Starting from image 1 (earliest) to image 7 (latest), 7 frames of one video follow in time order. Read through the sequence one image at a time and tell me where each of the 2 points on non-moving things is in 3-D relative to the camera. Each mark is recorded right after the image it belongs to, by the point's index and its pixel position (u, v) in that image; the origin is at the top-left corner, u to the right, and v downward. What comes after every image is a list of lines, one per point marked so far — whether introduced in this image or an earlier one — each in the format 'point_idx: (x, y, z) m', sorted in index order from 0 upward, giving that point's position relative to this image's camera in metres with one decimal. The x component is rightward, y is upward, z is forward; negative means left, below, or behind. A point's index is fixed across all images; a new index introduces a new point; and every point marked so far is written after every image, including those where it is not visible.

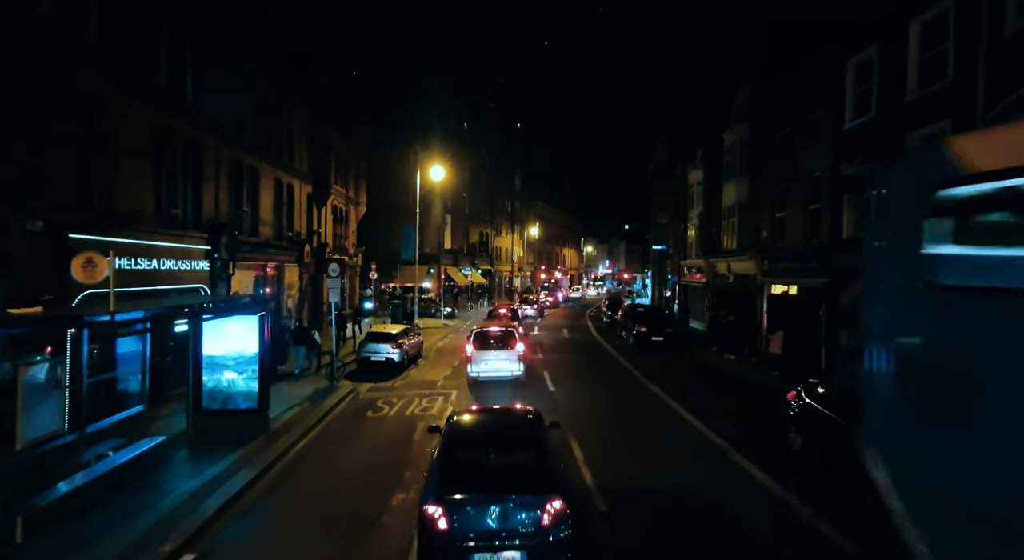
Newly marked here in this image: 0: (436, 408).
0: (-1.9, -3.1, +15.7) m
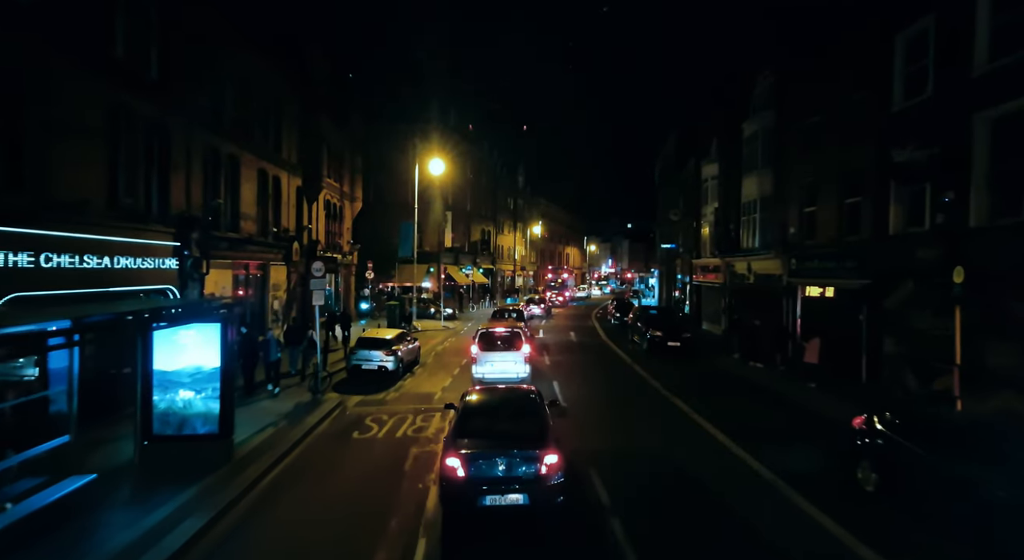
0: (-1.7, -3.1, +13.7) m
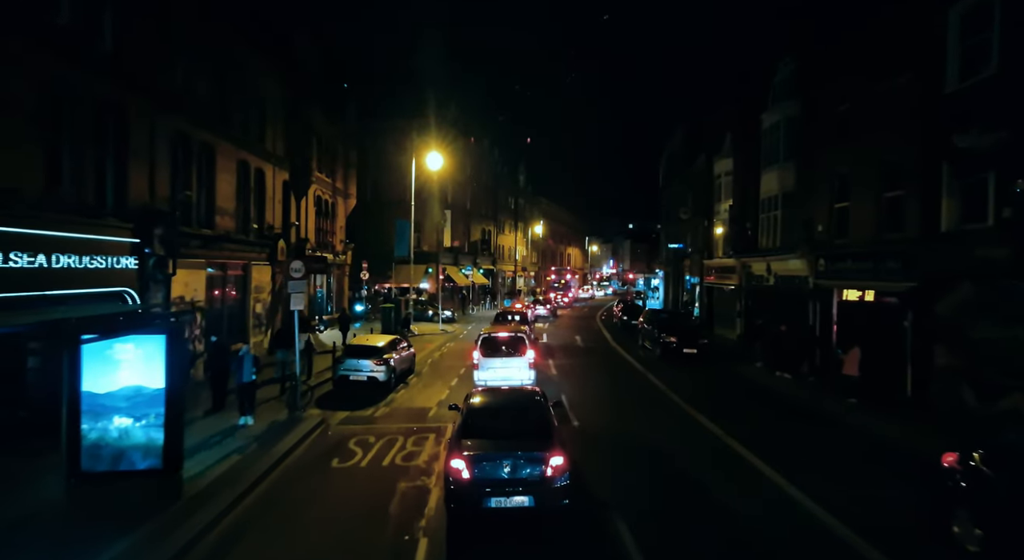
0: (-1.6, -3.2, +11.9) m
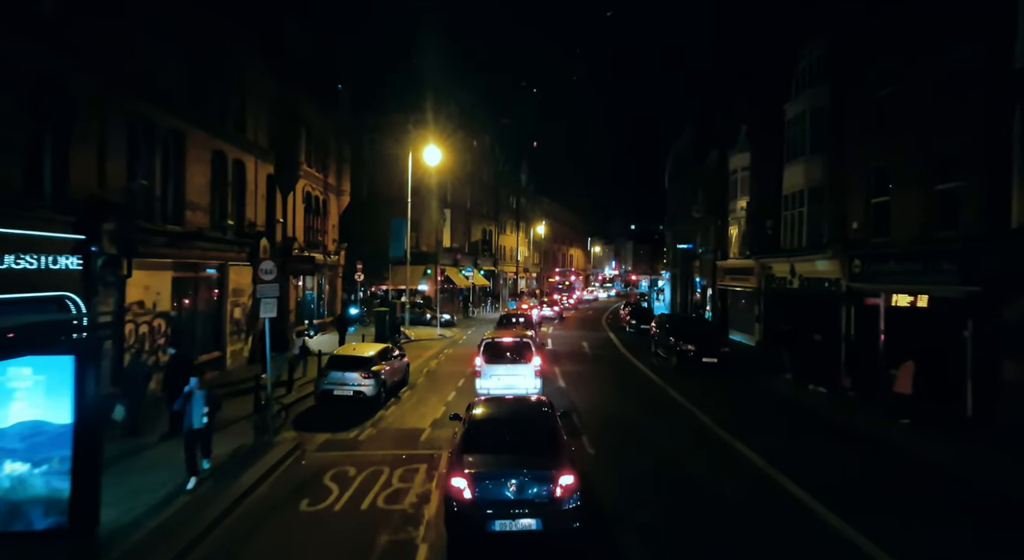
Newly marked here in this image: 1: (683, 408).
0: (-1.5, -3.2, +9.9) m
1: (+4.7, -3.5, +17.8) m
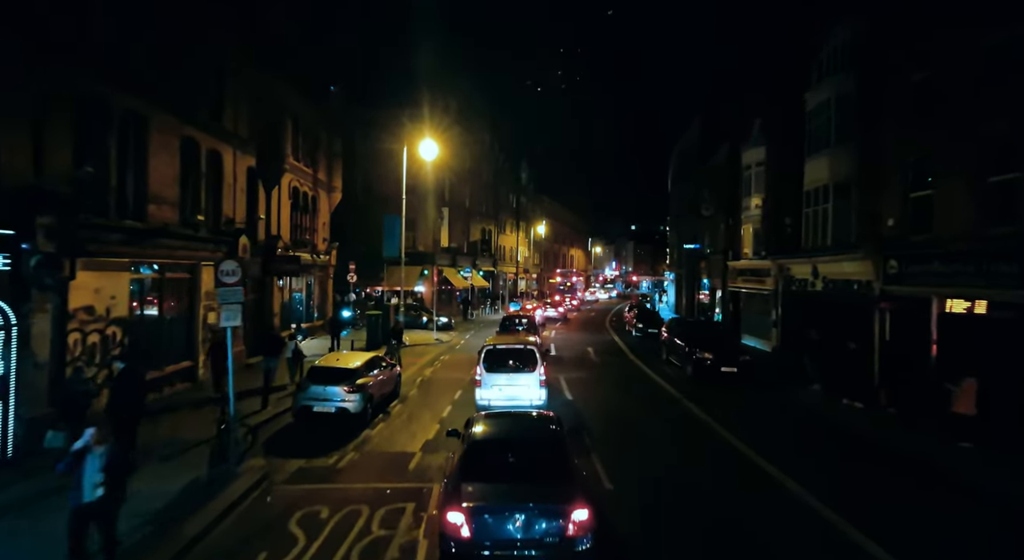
0: (-1.5, -3.3, +8.2) m
1: (+4.7, -3.6, +16.0) m
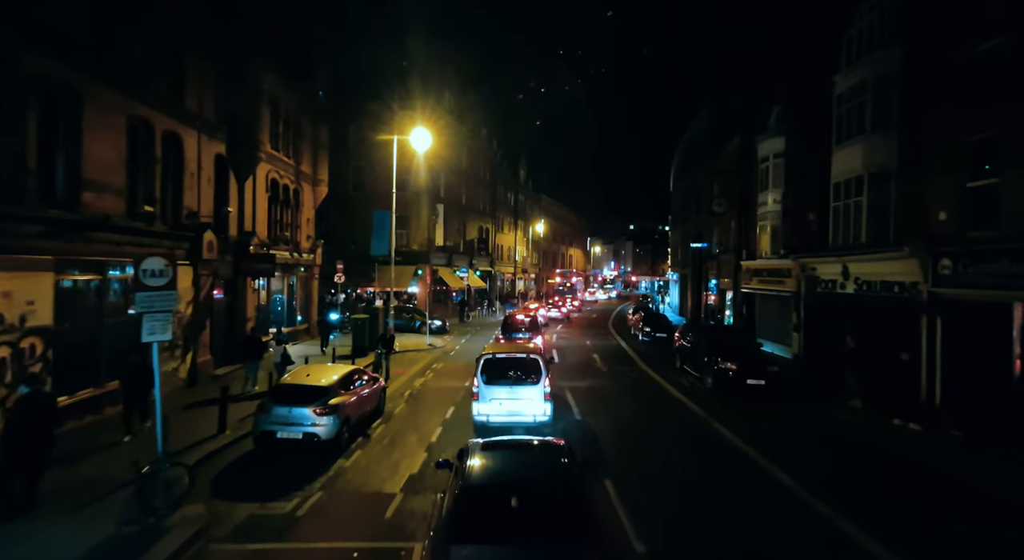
0: (-1.4, -3.3, +6.0) m
1: (+4.8, -3.6, +13.9) m
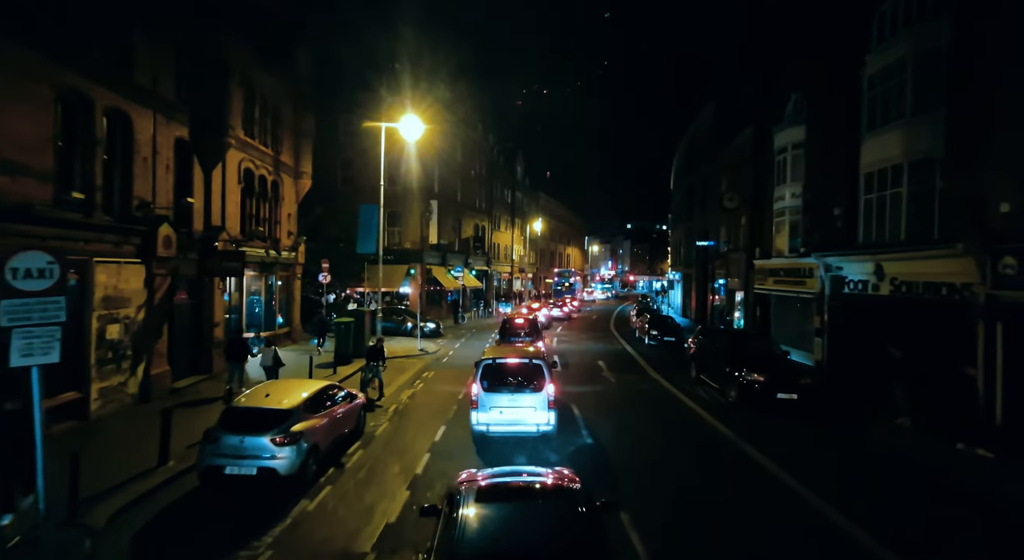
0: (-1.4, -3.3, +3.9) m
1: (+4.7, -3.6, +11.9) m
